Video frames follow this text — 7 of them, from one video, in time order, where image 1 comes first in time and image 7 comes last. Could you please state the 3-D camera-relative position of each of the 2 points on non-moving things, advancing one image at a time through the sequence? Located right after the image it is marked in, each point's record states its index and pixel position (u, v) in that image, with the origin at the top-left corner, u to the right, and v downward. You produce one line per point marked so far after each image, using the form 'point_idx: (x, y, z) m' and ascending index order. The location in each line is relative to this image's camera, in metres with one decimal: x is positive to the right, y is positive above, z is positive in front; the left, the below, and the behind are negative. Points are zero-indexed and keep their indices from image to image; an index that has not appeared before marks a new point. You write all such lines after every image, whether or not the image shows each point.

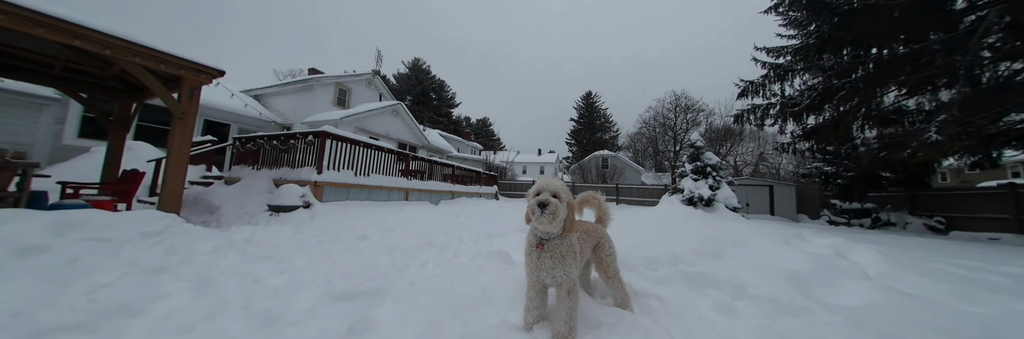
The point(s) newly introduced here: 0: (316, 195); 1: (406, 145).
0: (-4.4, -0.6, +6.0) m
1: (-5.8, +1.4, +14.8) m
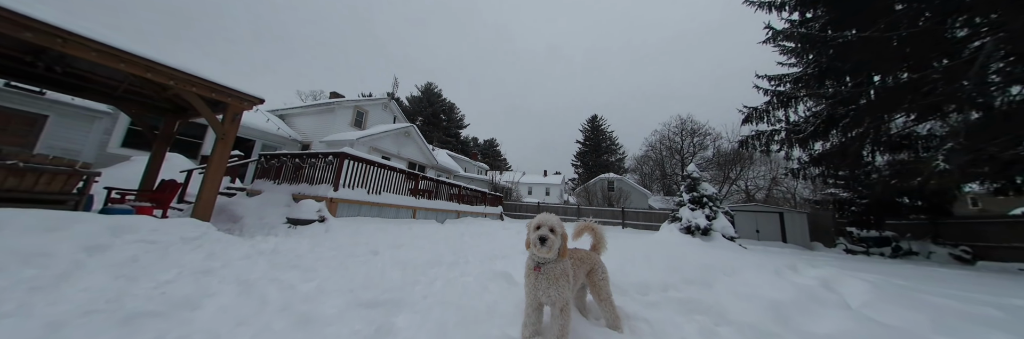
0: (-4.3, -1.0, +6.2) m
1: (-5.5, +0.3, +15.2) m
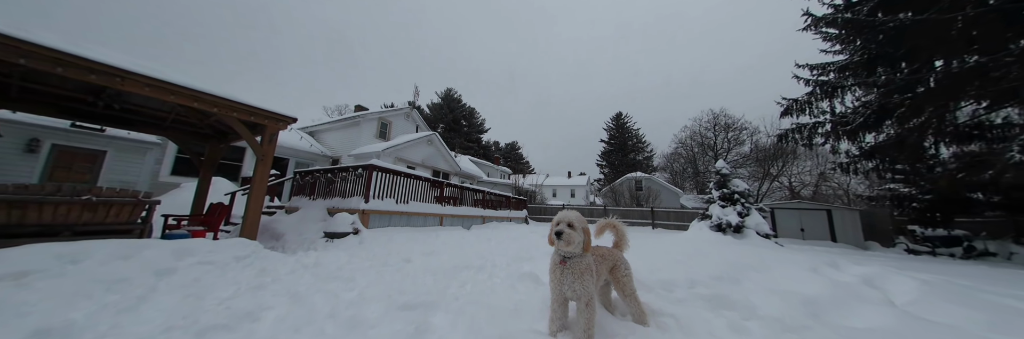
0: (-3.7, -1.3, +6.7) m
1: (-4.2, -0.2, +15.7) m
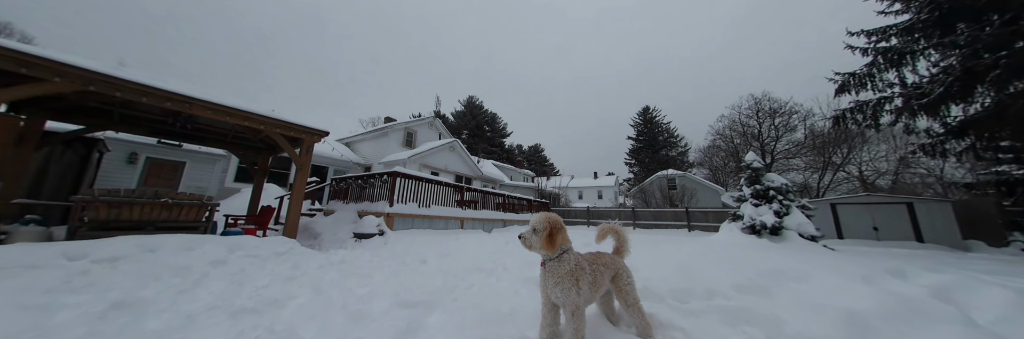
0: (-3.3, -1.5, +7.0) m
1: (-2.9, -0.5, +16.1) m
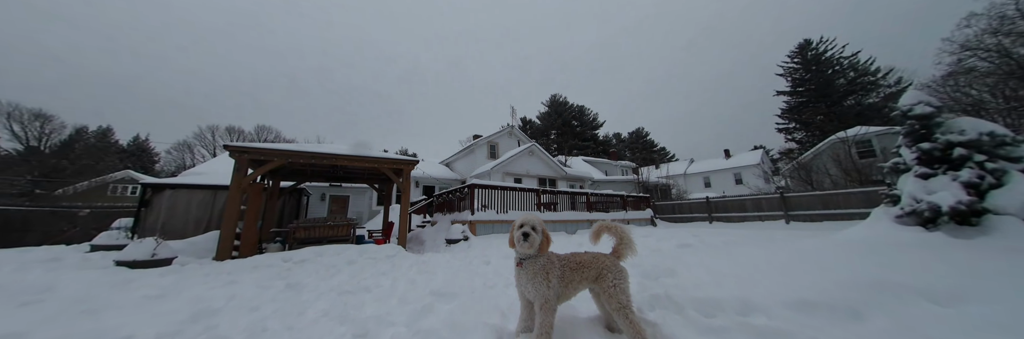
0: (-1.3, -1.9, +8.2) m
1: (+2.2, -0.7, +16.6) m
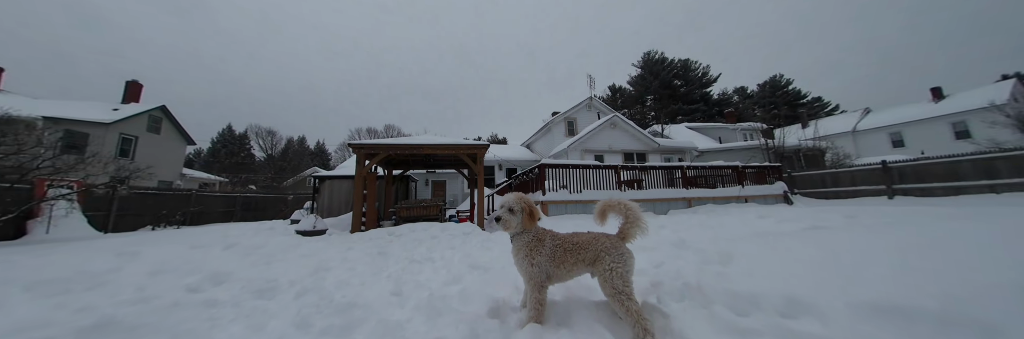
0: (+1.0, -1.3, +8.4) m
1: (+6.9, +0.8, +15.1) m
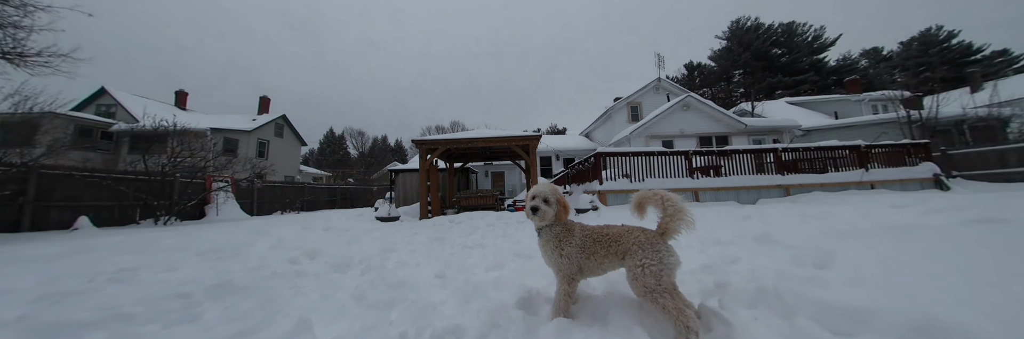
0: (+2.7, -0.9, +8.0) m
1: (+9.9, +1.5, +13.1) m
